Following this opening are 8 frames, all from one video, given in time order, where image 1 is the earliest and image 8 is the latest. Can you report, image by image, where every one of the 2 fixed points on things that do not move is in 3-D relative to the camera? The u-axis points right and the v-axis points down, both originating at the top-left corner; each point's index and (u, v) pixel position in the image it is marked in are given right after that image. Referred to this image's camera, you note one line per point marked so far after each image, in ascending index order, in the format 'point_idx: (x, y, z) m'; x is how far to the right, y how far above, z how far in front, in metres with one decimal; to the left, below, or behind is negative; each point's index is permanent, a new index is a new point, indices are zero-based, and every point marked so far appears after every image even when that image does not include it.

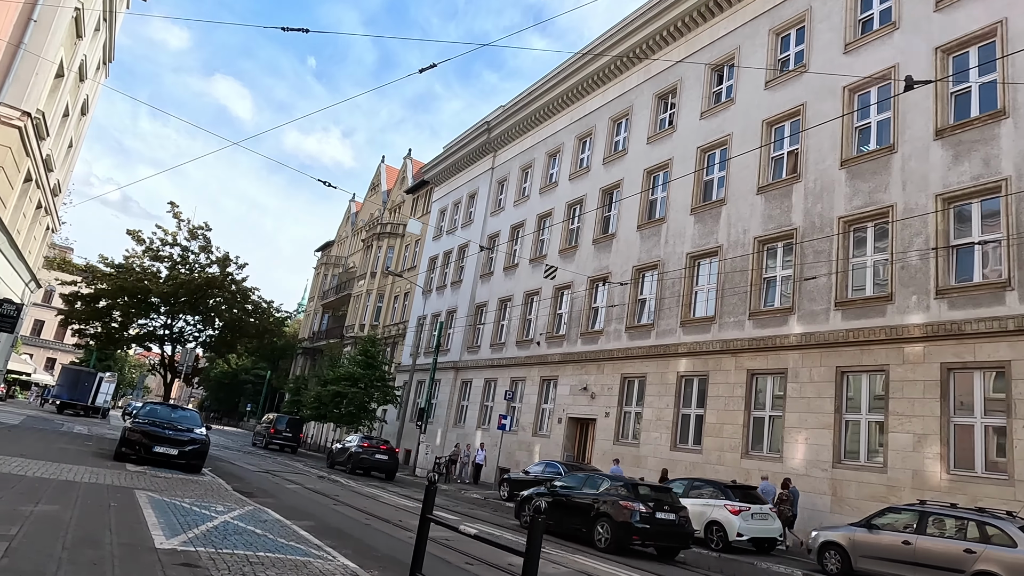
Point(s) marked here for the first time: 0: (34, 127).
0: (-13.6, +4.7, +18.9) m
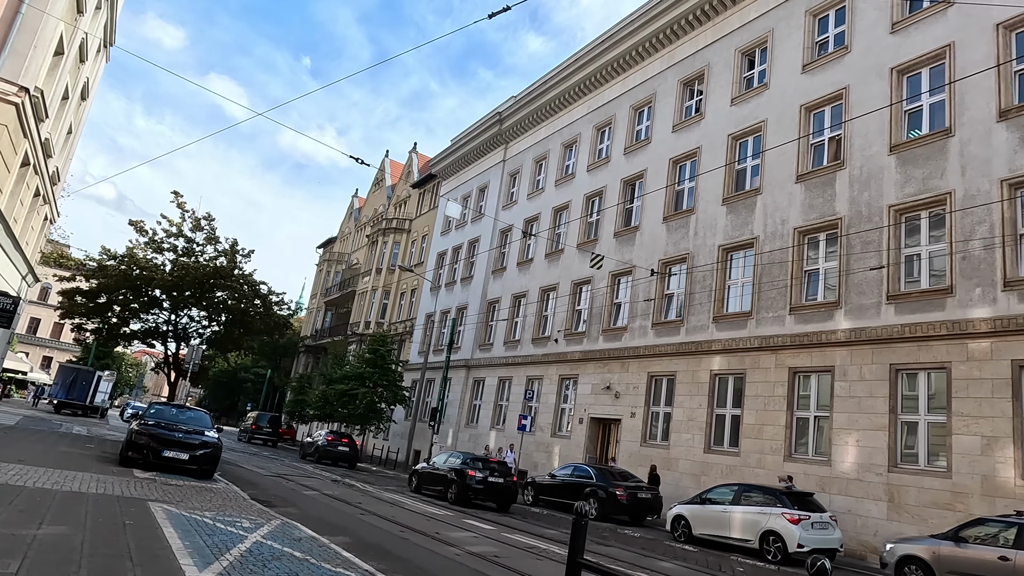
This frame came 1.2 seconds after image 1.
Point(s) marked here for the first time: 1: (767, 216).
0: (-12.8, +4.9, +17.8) m
1: (+7.4, +2.1, +19.3) m
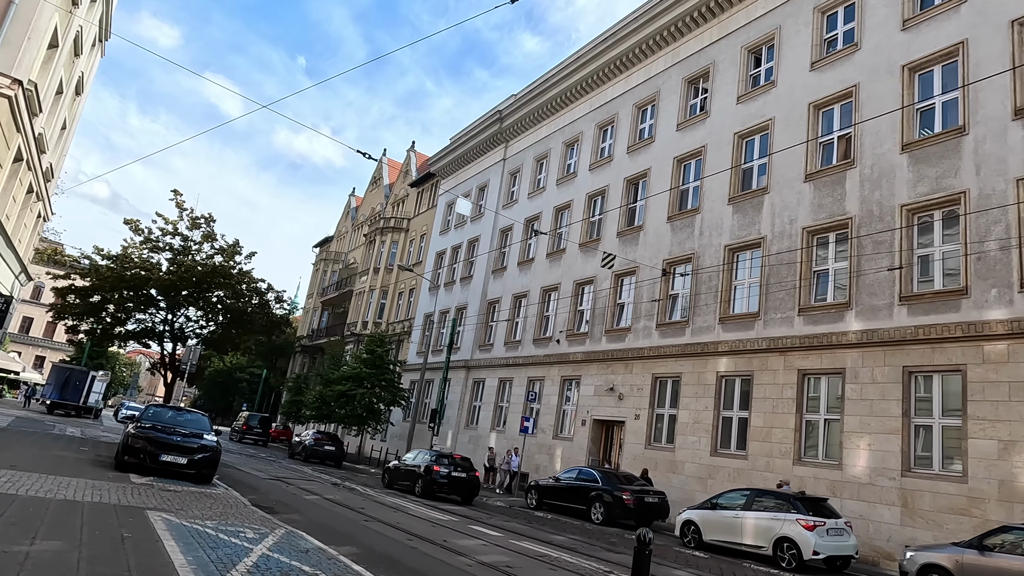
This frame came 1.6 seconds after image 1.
0: (-12.7, +5.0, +17.4) m
1: (+7.5, +2.1, +19.1) m
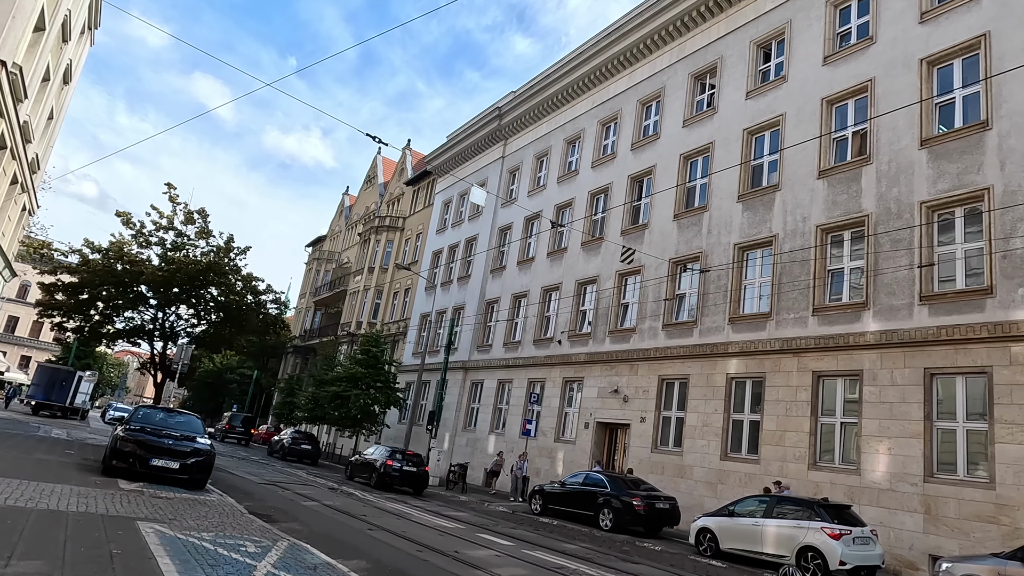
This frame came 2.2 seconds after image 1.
0: (-12.5, +5.1, +16.6) m
1: (+7.7, +2.1, +18.6) m
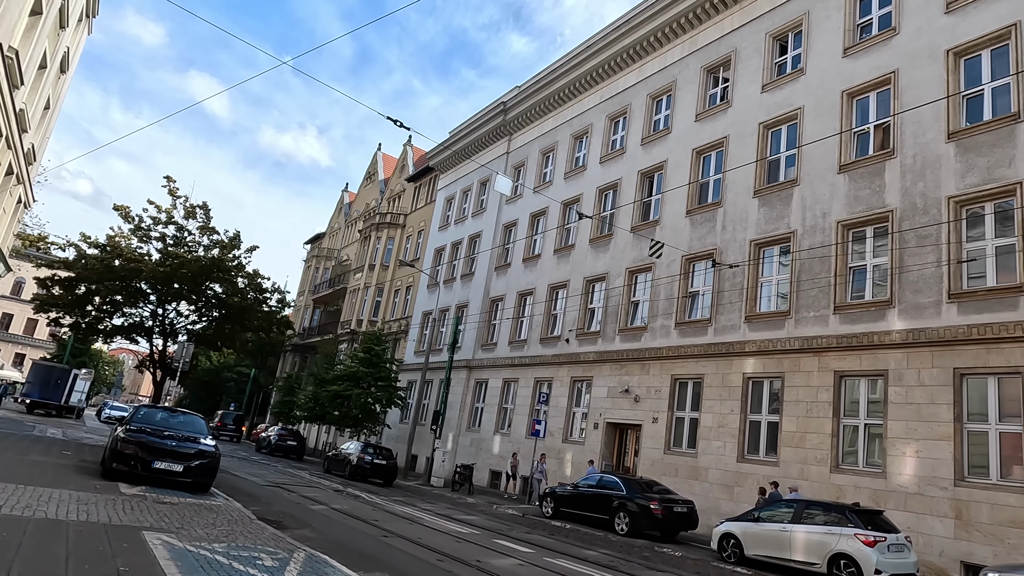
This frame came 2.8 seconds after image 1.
0: (-12.2, +5.2, +16.0) m
1: (+8.0, +2.2, +18.1) m
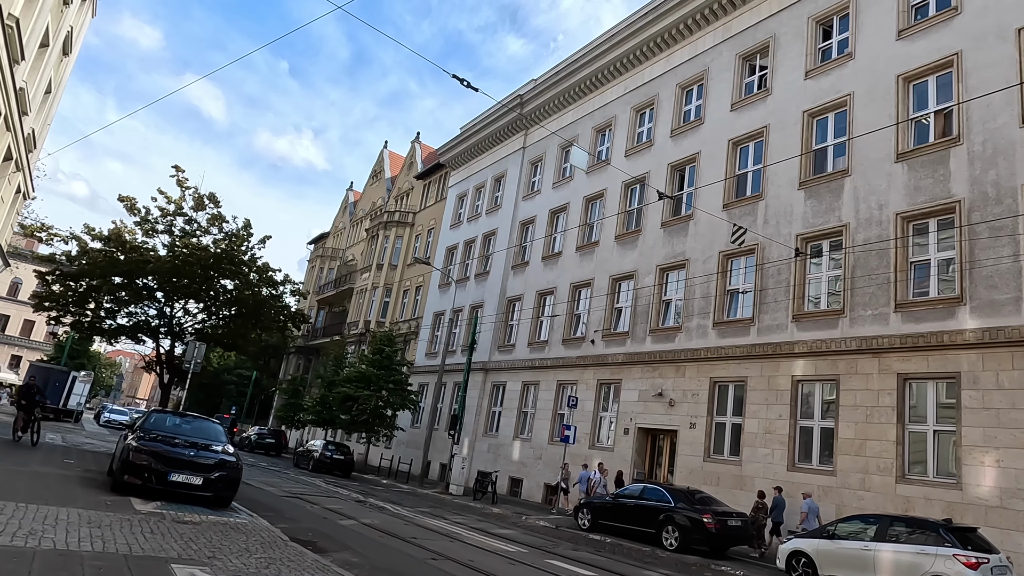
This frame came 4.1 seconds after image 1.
0: (-11.3, +5.3, +14.8) m
1: (+8.8, +2.3, +17.0) m
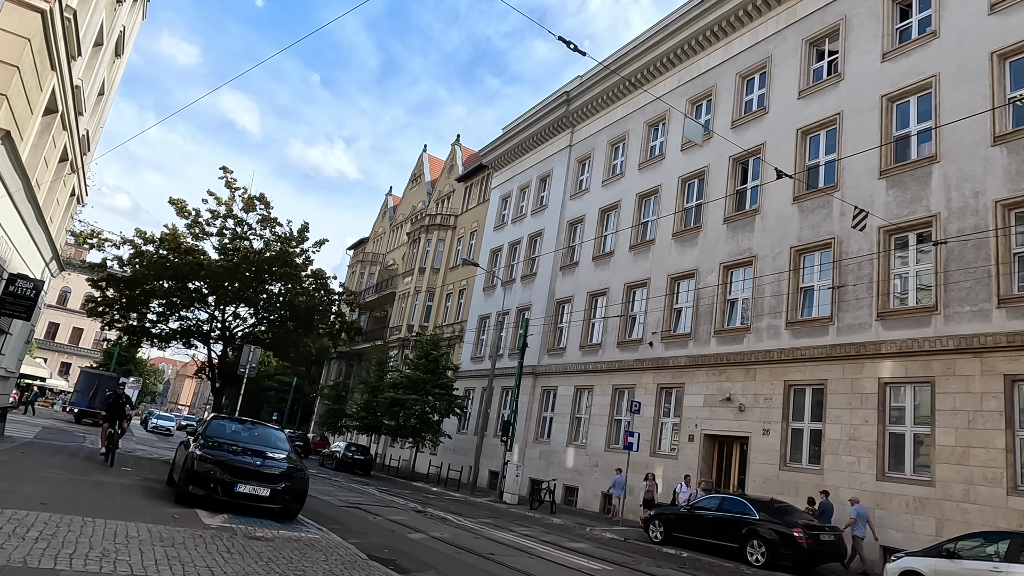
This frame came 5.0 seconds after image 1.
0: (-9.9, +5.2, +14.6) m
1: (+10.4, +2.4, +15.7) m
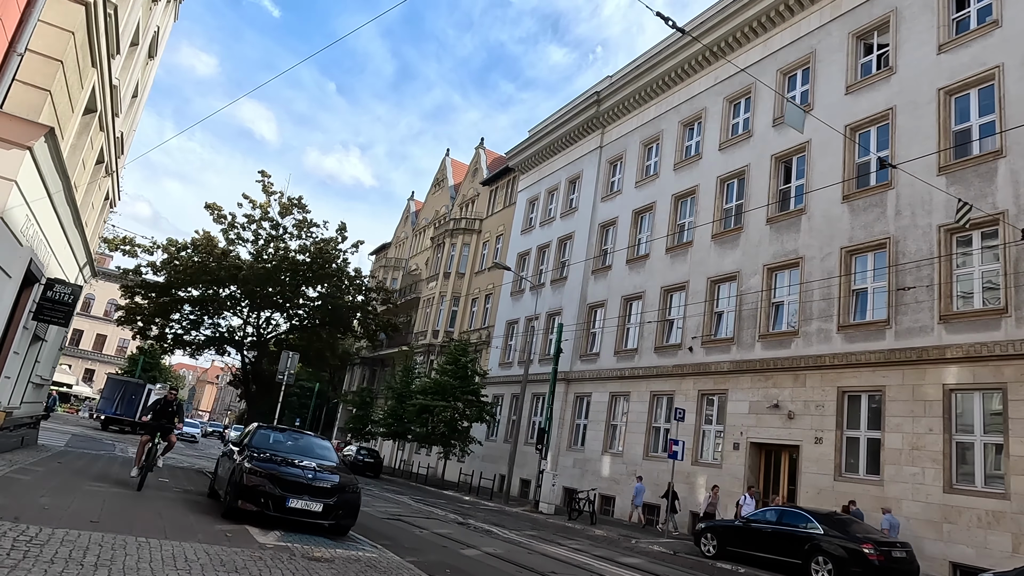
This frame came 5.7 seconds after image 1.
0: (-8.9, +5.1, +14.3) m
1: (+11.4, +2.3, +14.9) m
